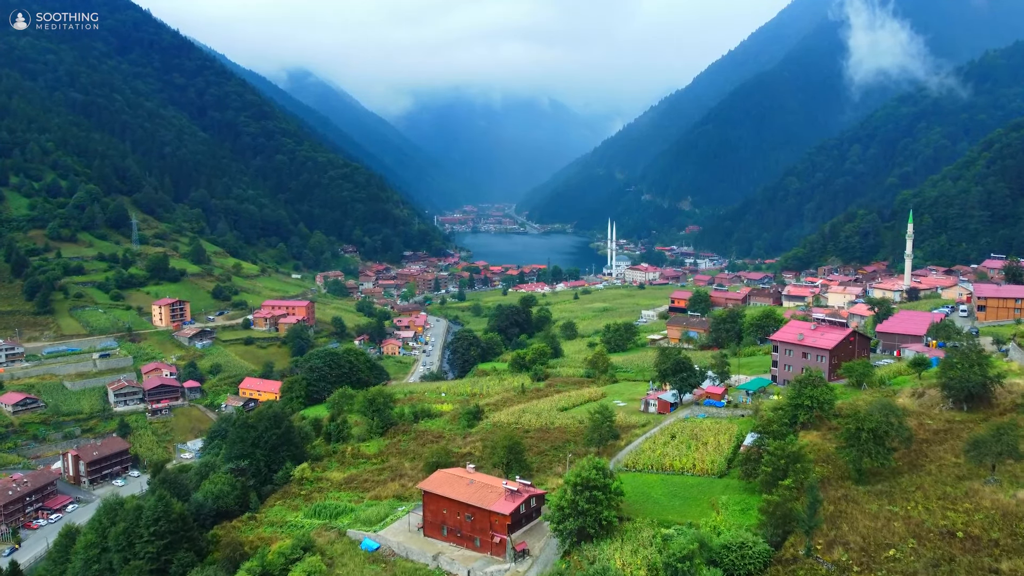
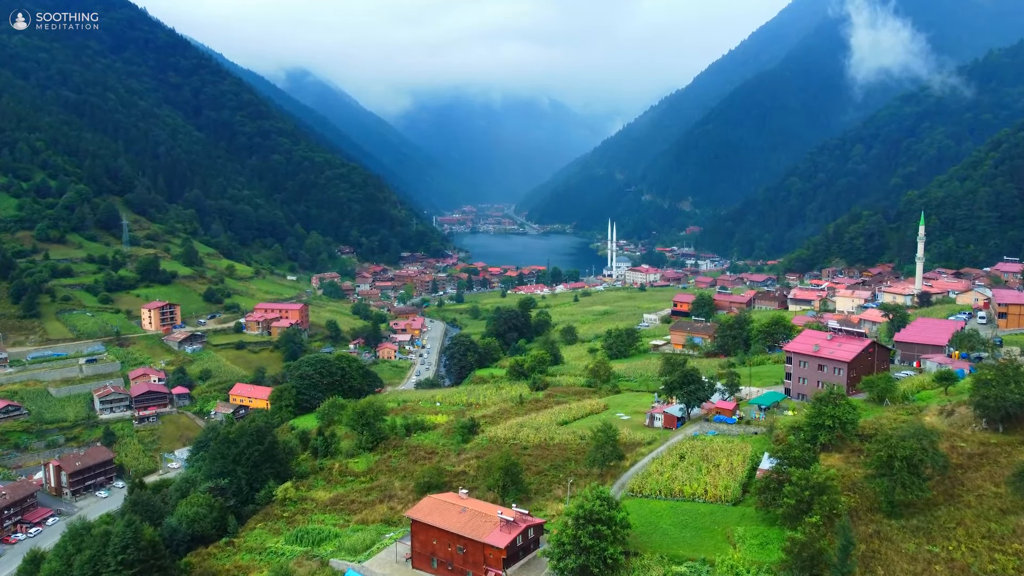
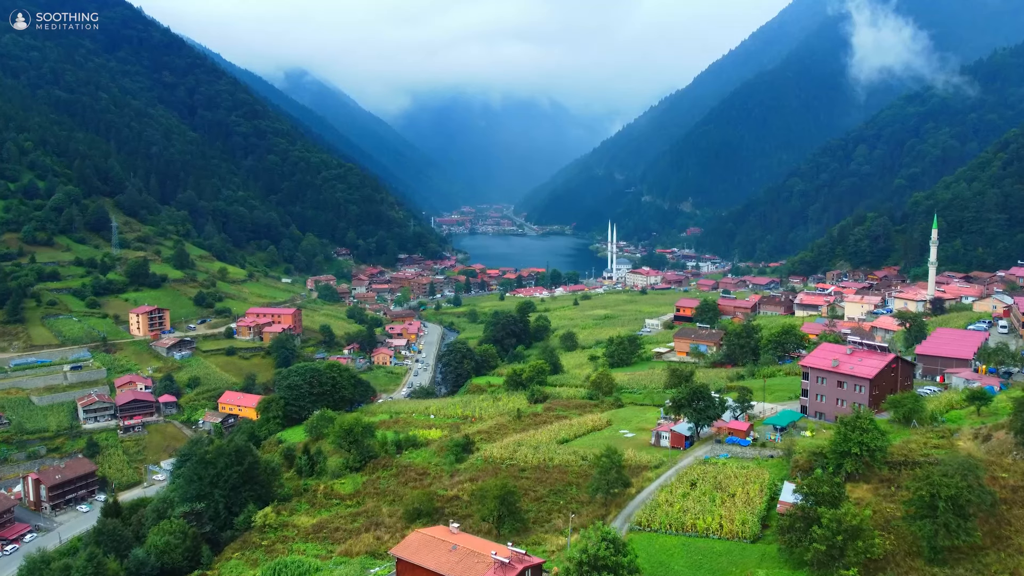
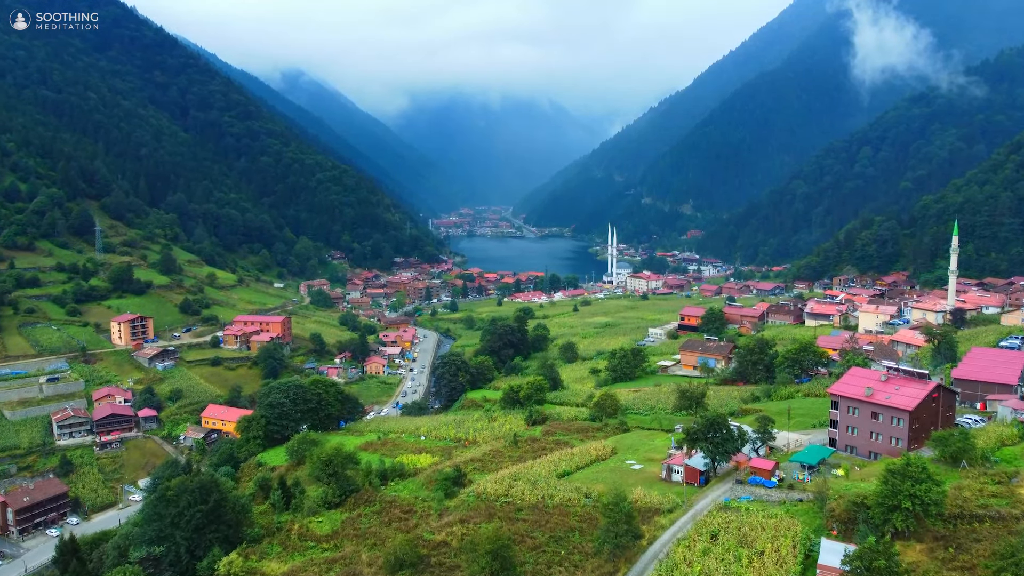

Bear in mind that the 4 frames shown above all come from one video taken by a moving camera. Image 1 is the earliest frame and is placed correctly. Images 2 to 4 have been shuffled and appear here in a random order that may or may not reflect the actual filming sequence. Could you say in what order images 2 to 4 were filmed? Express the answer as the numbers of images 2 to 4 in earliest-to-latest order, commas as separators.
2, 3, 4
